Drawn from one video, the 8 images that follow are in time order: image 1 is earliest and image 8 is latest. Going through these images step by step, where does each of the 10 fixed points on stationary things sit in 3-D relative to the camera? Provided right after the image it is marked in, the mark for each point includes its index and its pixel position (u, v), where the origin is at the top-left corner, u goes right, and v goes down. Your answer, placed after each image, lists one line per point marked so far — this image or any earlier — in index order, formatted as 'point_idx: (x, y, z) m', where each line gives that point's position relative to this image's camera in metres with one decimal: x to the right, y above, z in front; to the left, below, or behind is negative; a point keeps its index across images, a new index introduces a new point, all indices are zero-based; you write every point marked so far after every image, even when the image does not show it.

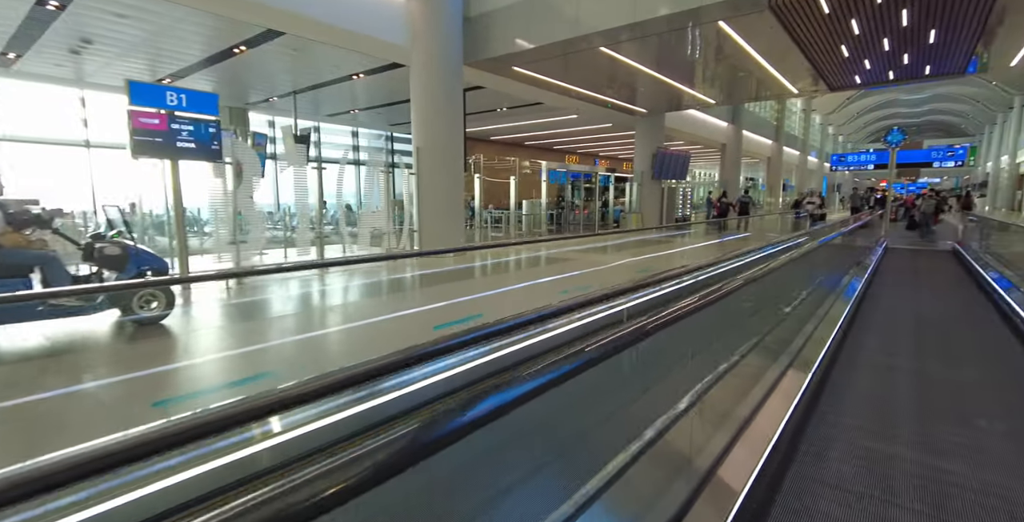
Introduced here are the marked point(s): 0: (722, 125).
0: (+7.5, +5.1, +16.4) m
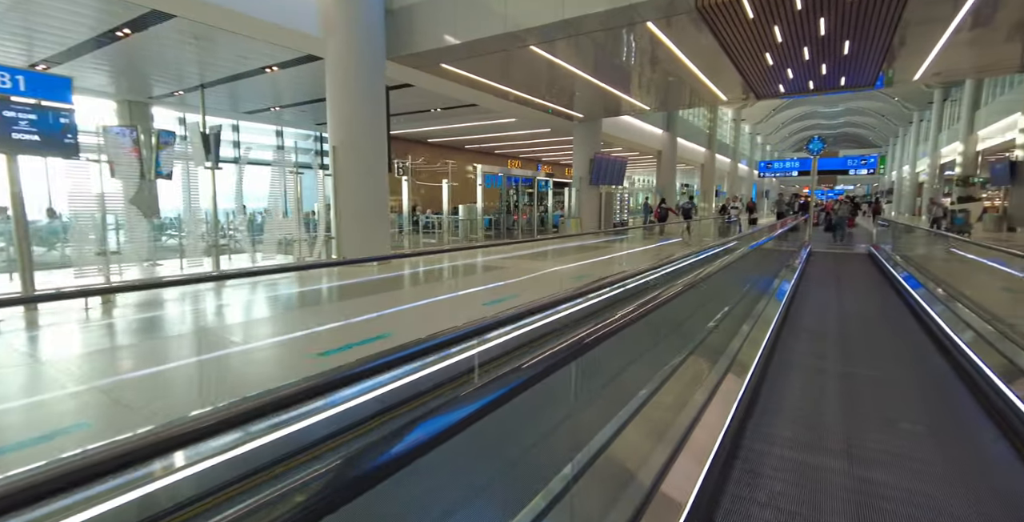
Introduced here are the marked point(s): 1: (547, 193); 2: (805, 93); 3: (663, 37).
0: (+5.4, +4.9, +16.8) m
1: (+0.8, +2.2, +14.3) m
2: (+7.0, +4.2, +10.7) m
3: (+2.6, +4.0, +7.8) m
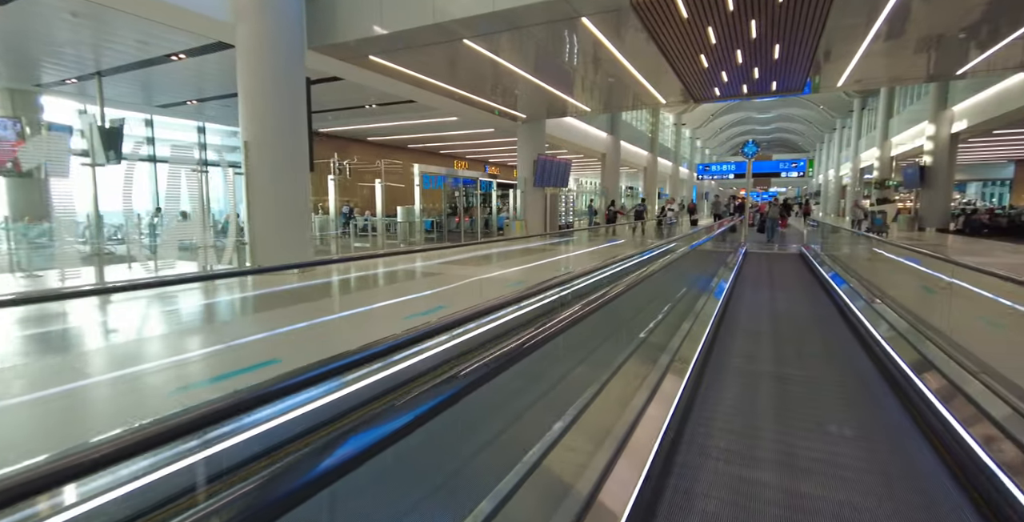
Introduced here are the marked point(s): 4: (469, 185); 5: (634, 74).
0: (+3.4, +4.9, +17.0) m
1: (-0.9, +2.1, +14.0) m
2: (+5.6, +4.2, +11.1) m
3: (+1.5, +4.0, +7.8) m
4: (-1.4, +2.3, +13.3) m
5: (+2.6, +4.1, +9.6) m
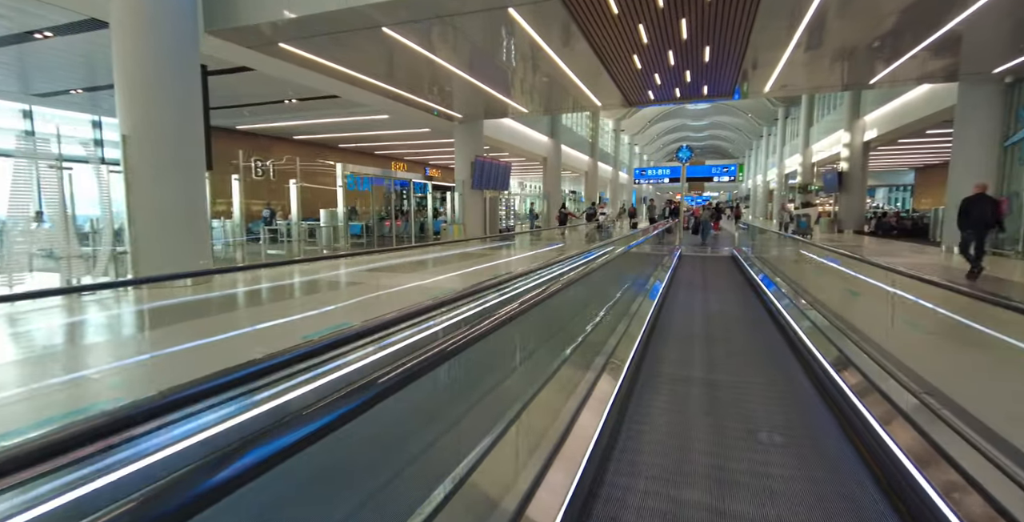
0: (+1.2, +4.7, +17.0) m
1: (-2.7, +2.0, +13.5) m
2: (+4.1, +4.2, +11.4) m
3: (+0.4, +3.9, +7.6) m
4: (-3.1, +2.1, +12.8) m
5: (+1.2, +4.0, +9.5) m
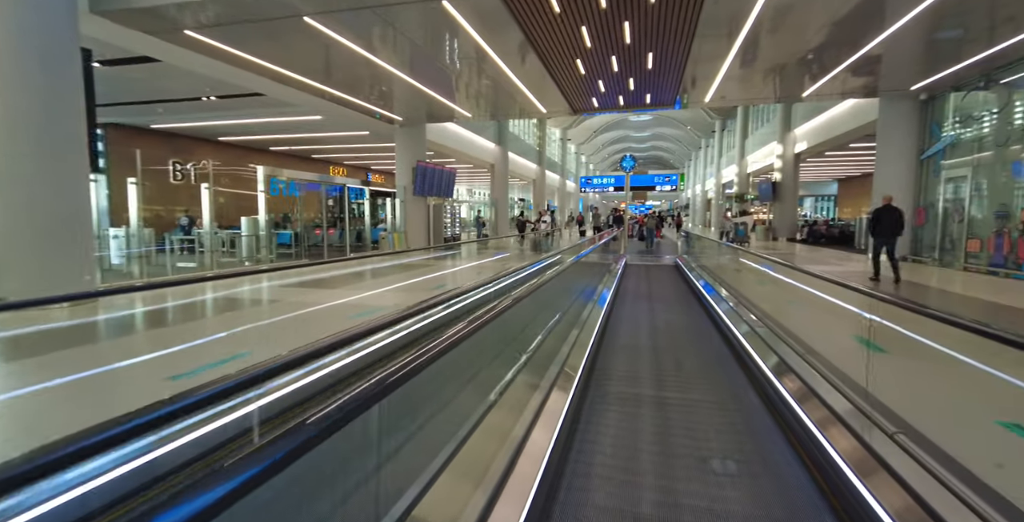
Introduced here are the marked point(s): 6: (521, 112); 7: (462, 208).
0: (-0.8, +4.4, +16.8) m
1: (-4.3, +1.7, +12.9) m
2: (+2.7, +4.0, +11.5) m
3: (-0.6, +3.7, +7.4) m
4: (-4.6, +1.8, +12.1) m
5: (+0.1, +3.8, +9.3) m
6: (+0.2, +4.0, +11.8) m
7: (-1.9, +2.0, +16.7) m
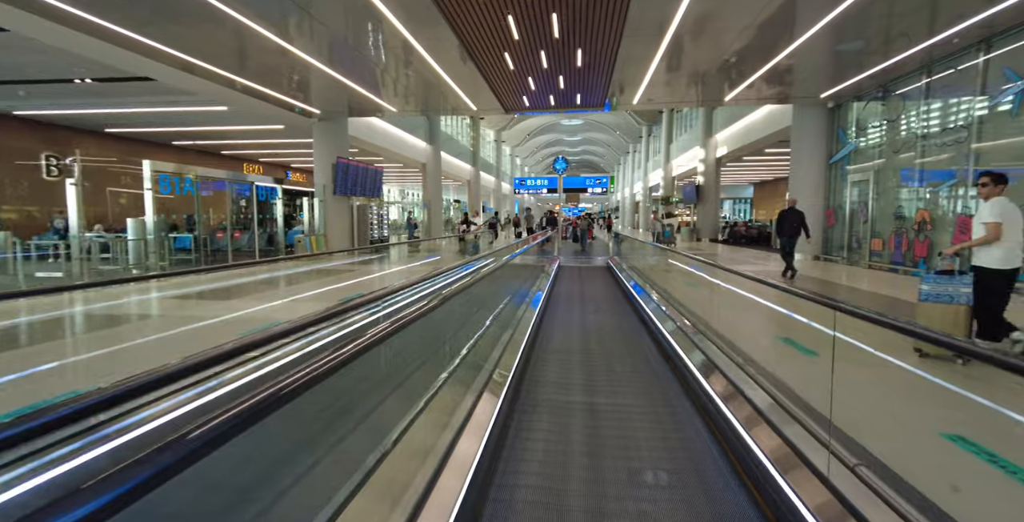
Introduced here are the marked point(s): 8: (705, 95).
0: (-3.2, +4.3, +16.2) m
1: (-6.1, +1.5, +11.9) m
2: (+0.9, +3.9, +11.5) m
3: (-1.7, +3.6, +6.9) m
4: (-6.3, +1.7, +11.1) m
5: (-1.4, +3.8, +8.9) m
6: (-1.5, +3.9, +11.4) m
7: (-4.3, +1.9, +16.0) m
8: (+4.5, +3.8, +10.3) m
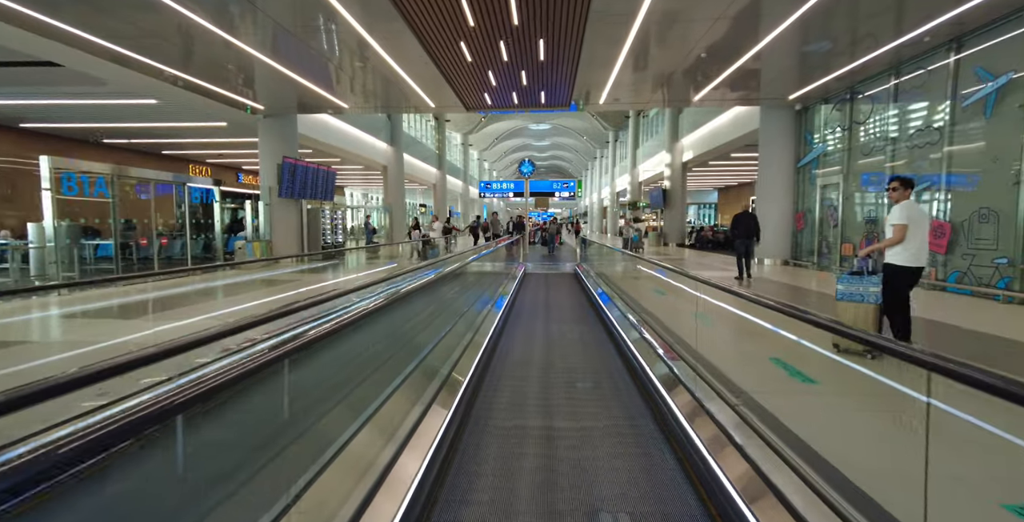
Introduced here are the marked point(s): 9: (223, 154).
0: (-4.4, +4.0, +15.6) m
1: (-7.0, +1.3, +11.1) m
2: (+0.1, +3.8, +11.2) m
3: (-2.3, +3.5, +6.4) m
4: (-7.1, +1.5, +10.2) m
5: (-2.1, +3.6, +8.5) m
6: (-2.4, +3.7, +10.9) m
7: (-5.4, +1.6, +15.3) m
8: (+3.7, +3.7, +10.3) m
9: (-9.6, +3.6, +15.2) m
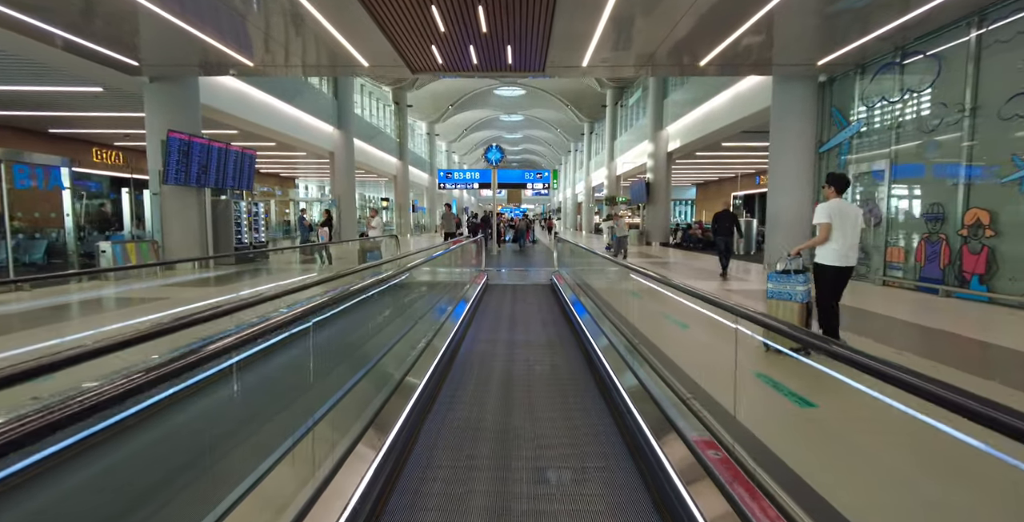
0: (-5.4, +4.0, +14.0) m
1: (-7.7, +1.3, +9.3) m
2: (-0.7, +3.7, +9.8) m
3: (-2.7, +3.5, +5.0) m
4: (-7.8, +1.4, +8.5) m
5: (-2.7, +3.6, +7.0) m
6: (-3.1, +3.7, +9.4) m
7: (-6.4, +1.6, +13.6) m
8: (+3.0, +3.7, +9.2) m
9: (-10.6, +3.6, +13.3) m
